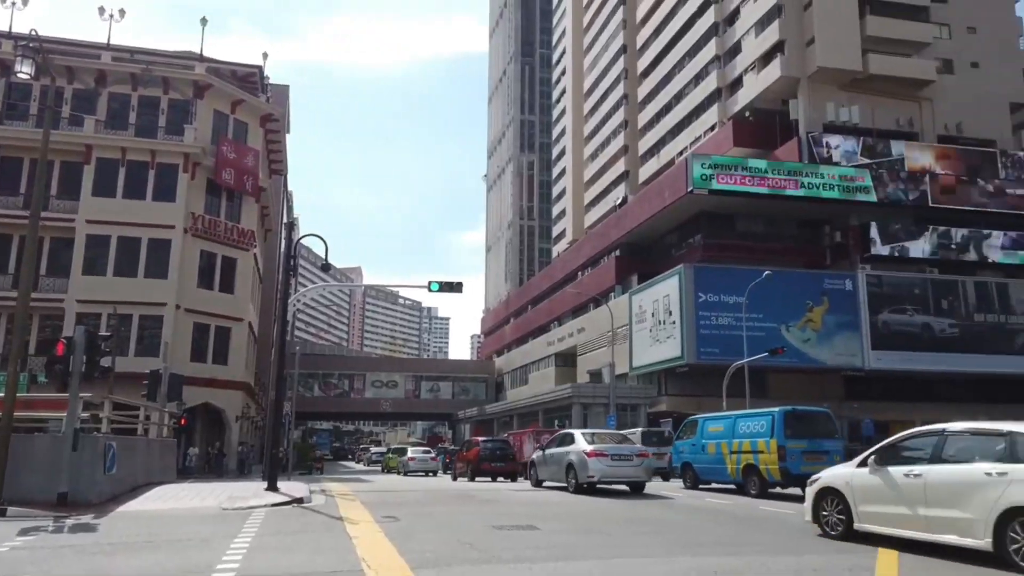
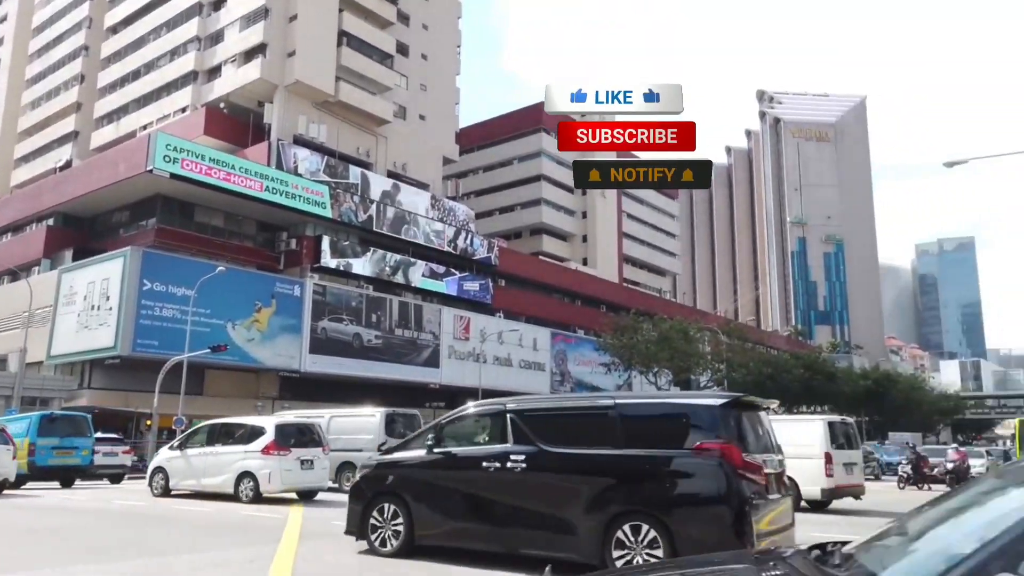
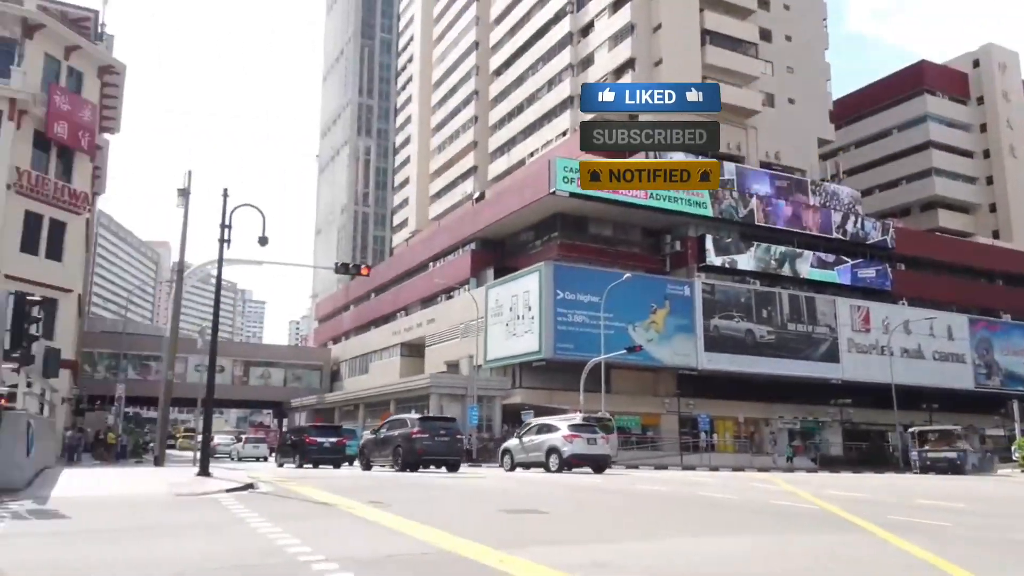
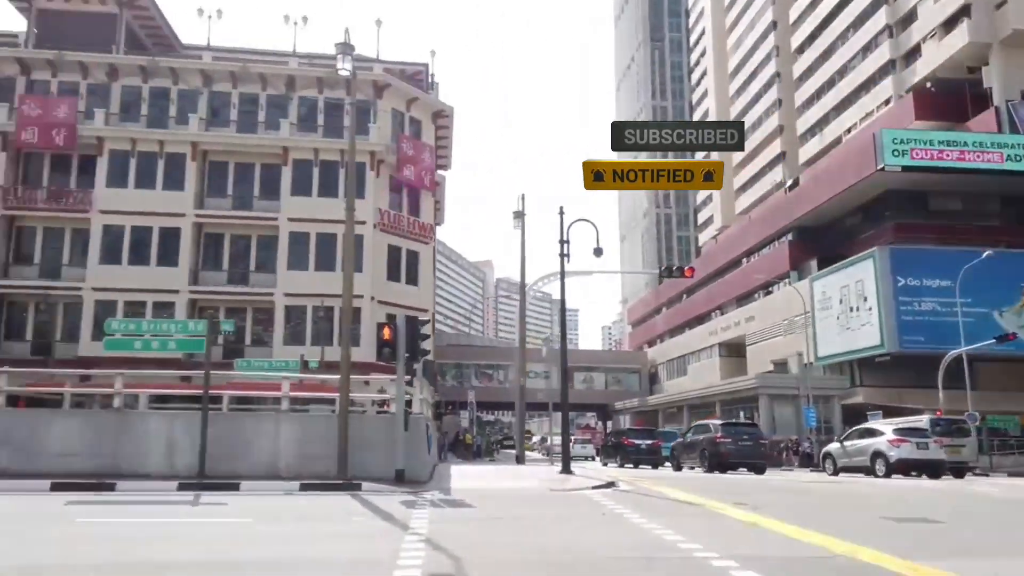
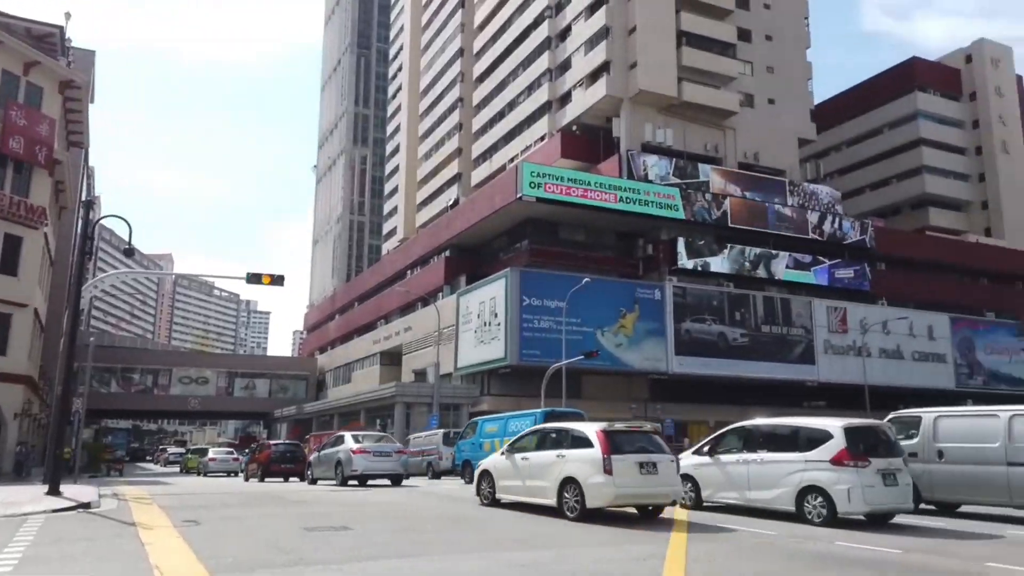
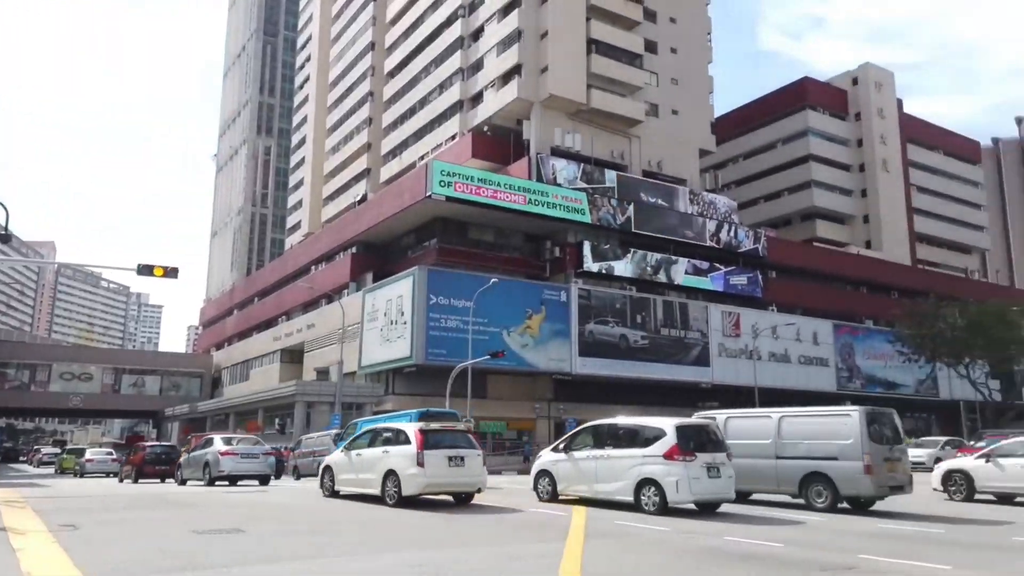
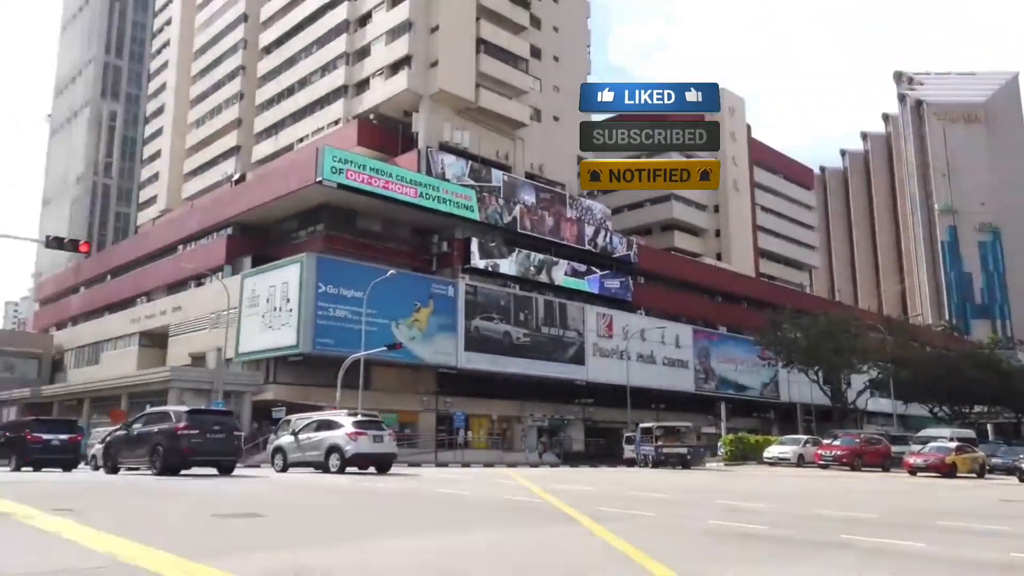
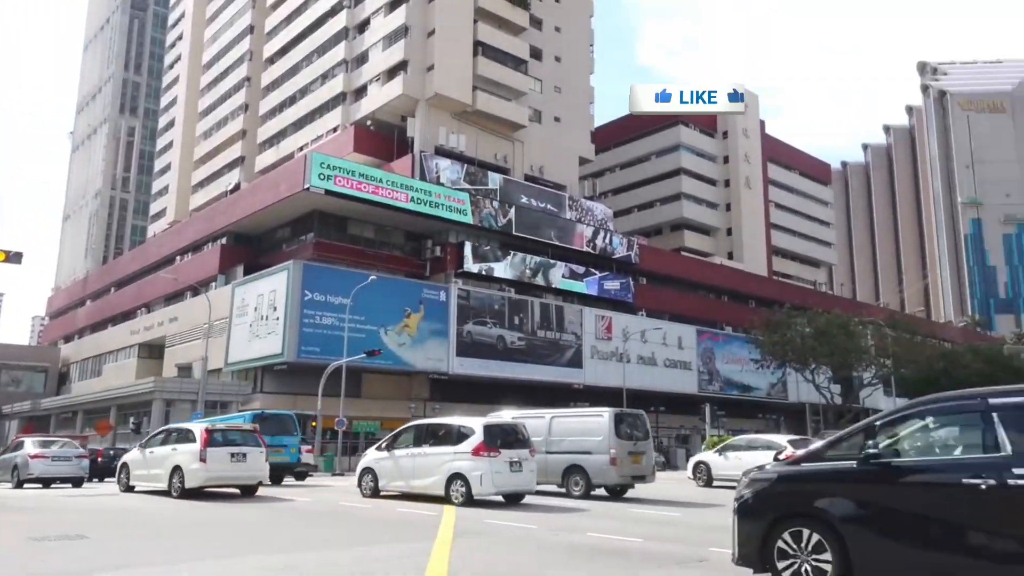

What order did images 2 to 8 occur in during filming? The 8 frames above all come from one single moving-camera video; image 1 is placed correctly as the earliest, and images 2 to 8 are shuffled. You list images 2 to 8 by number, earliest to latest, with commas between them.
5, 6, 8, 2, 7, 3, 4
